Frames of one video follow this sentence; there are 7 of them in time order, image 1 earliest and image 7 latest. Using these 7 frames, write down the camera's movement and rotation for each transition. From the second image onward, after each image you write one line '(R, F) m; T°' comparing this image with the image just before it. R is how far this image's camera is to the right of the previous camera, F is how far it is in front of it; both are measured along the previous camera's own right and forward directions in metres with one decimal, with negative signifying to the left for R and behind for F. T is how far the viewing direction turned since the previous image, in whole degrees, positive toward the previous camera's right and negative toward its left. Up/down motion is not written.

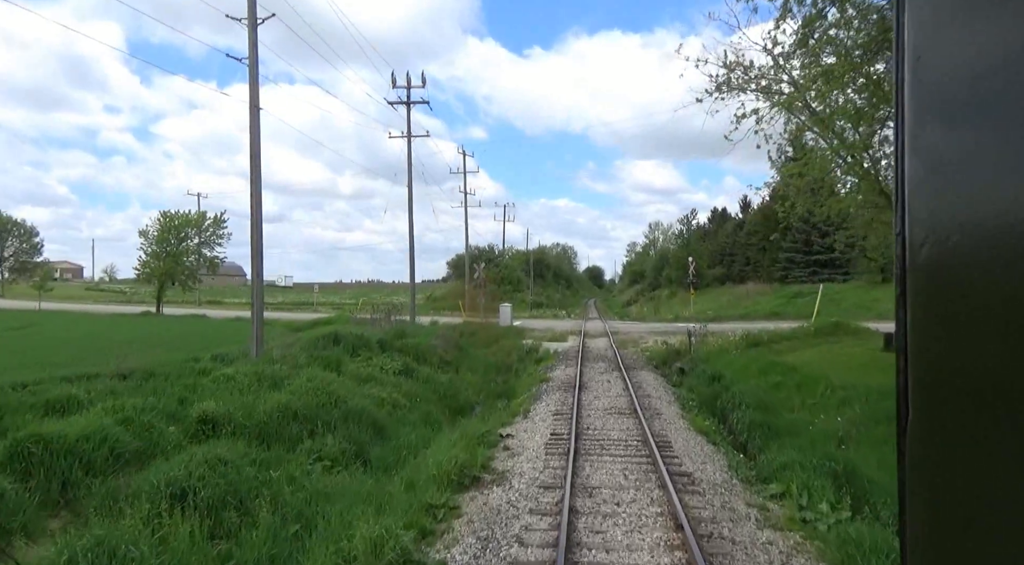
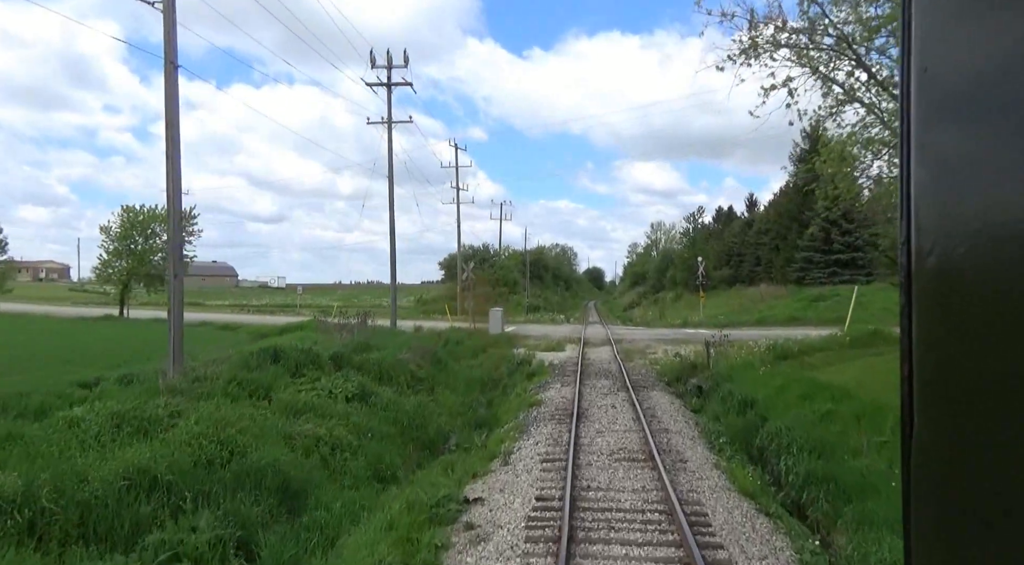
(+0.4, +3.6) m; 0°
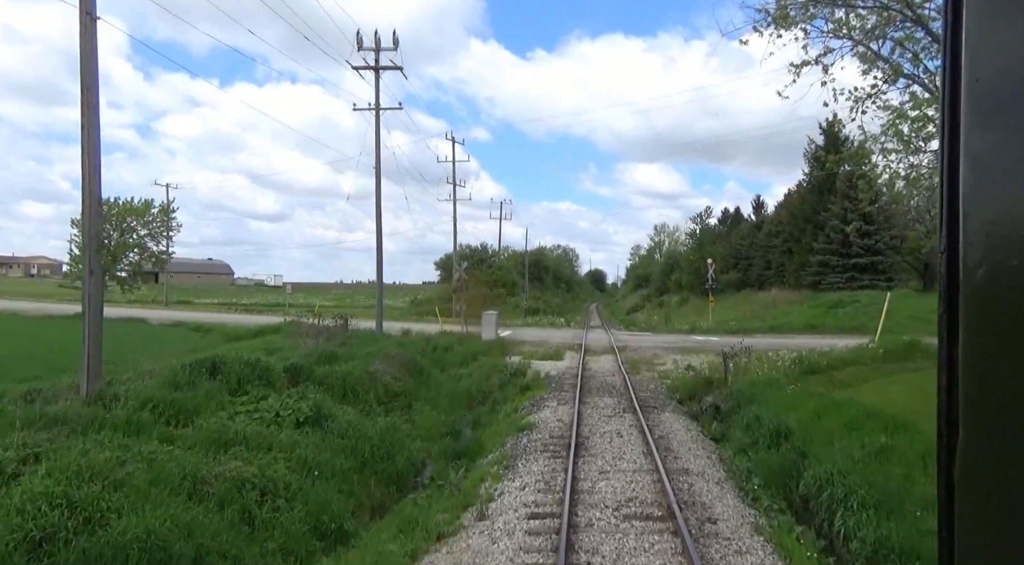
(+0.2, +2.5) m; 0°
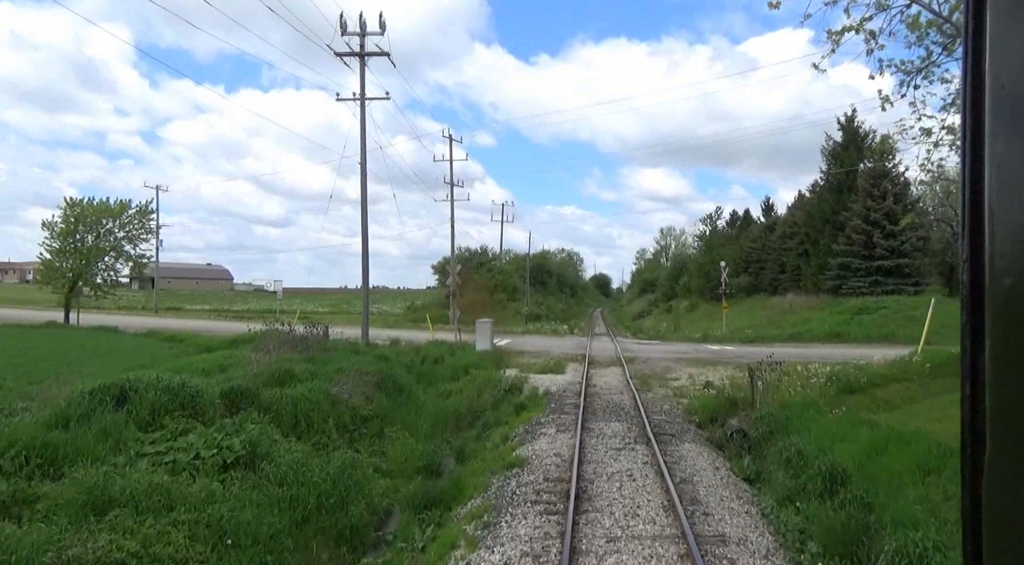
(+0.3, +2.5) m; 0°
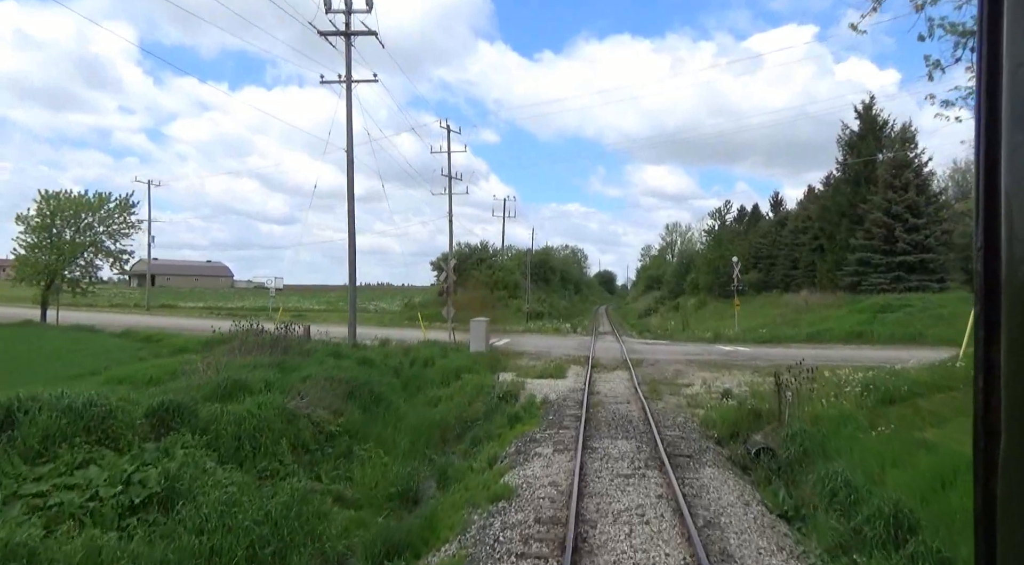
(+0.2, +2.0) m; 0°
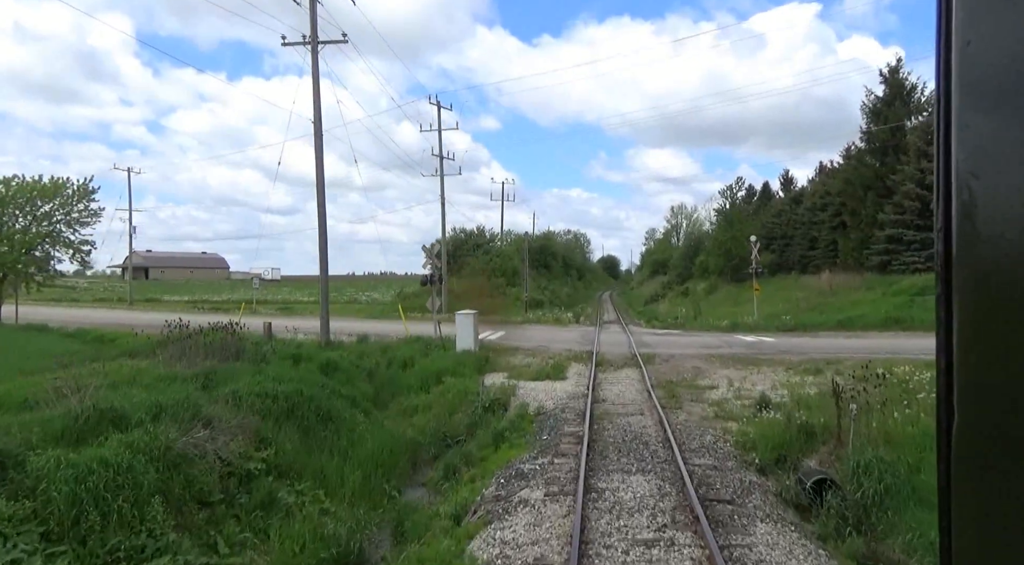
(+0.4, +3.1) m; 0°
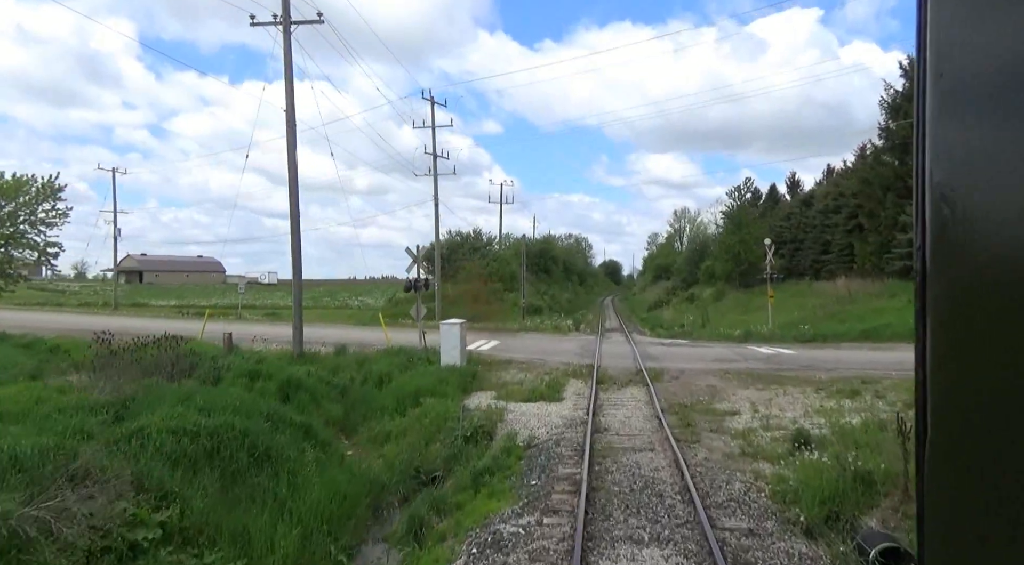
(+0.3, +2.3) m; 0°
